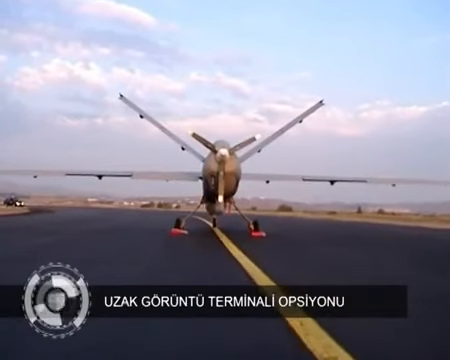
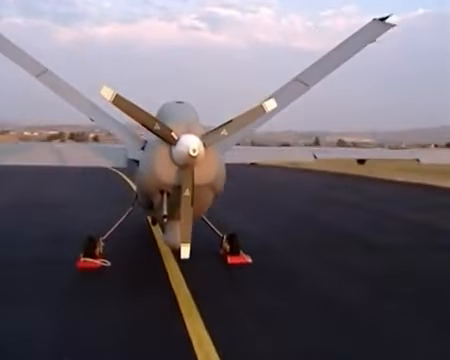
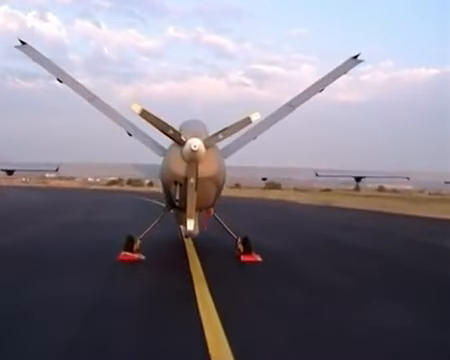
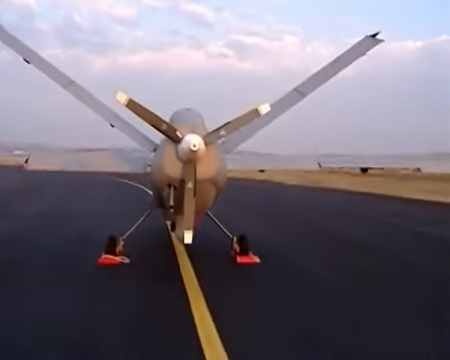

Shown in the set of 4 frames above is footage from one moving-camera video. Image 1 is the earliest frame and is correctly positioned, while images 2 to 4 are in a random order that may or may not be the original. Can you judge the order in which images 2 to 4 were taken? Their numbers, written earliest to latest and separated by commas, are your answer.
3, 4, 2
